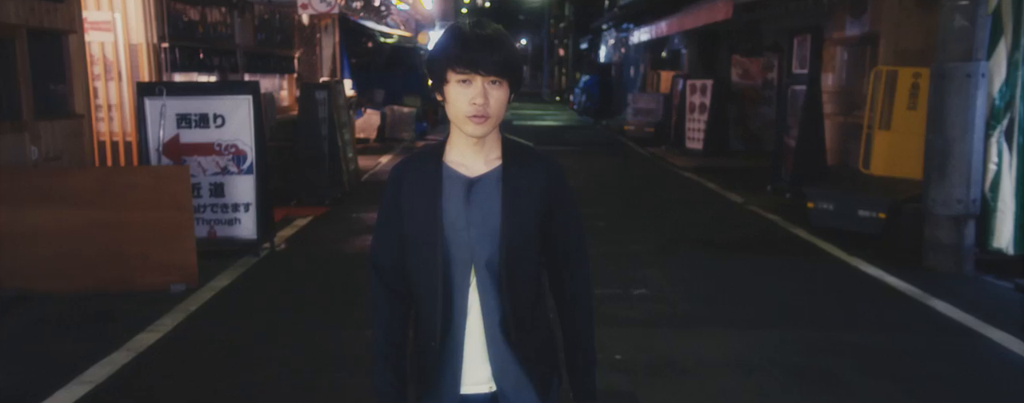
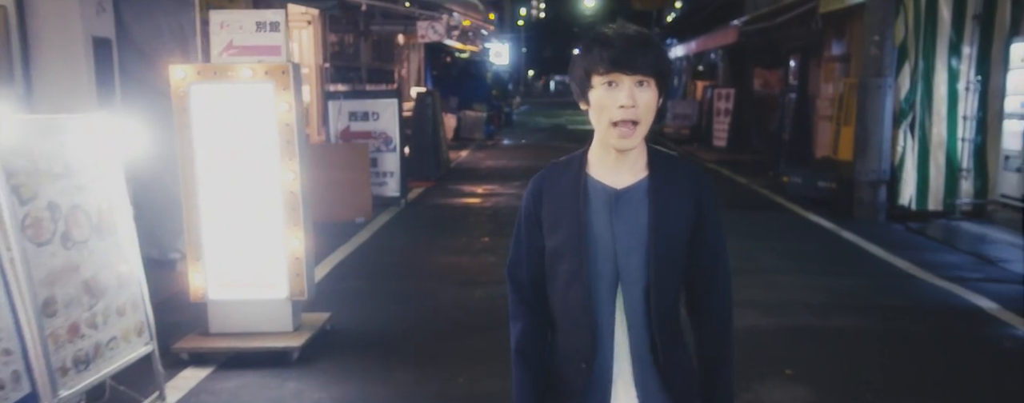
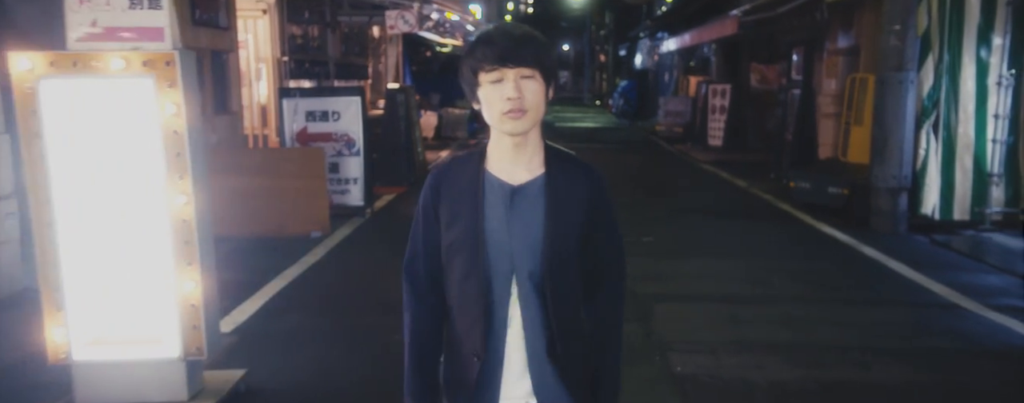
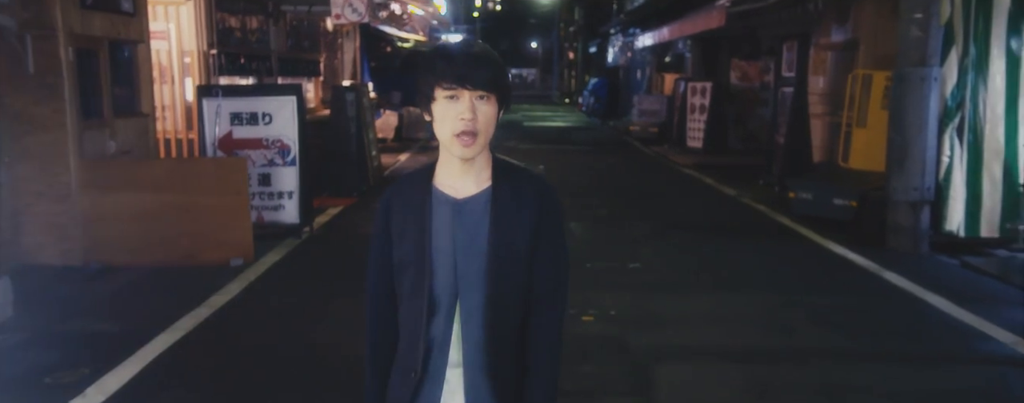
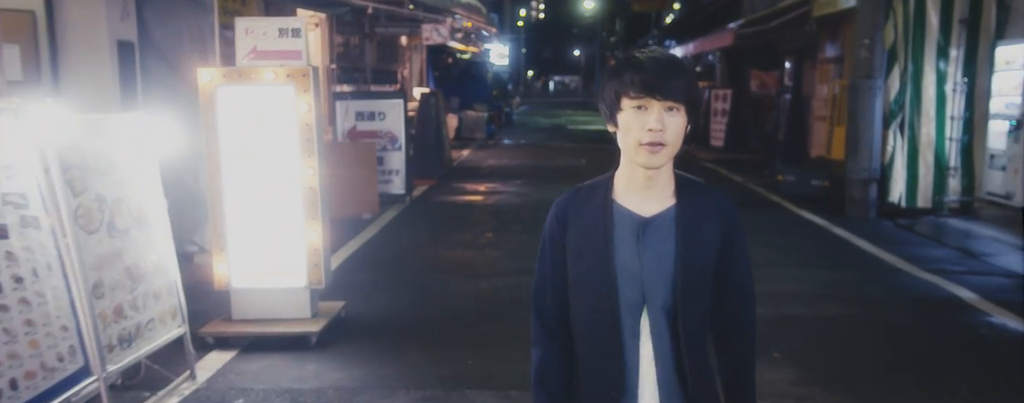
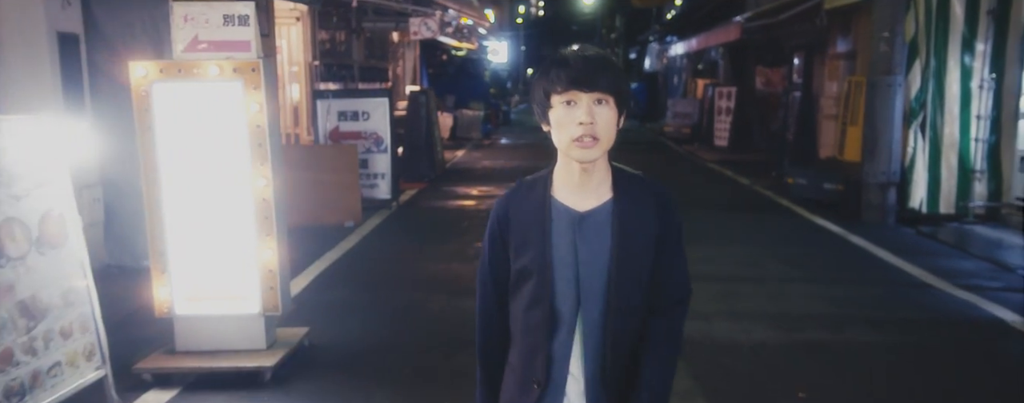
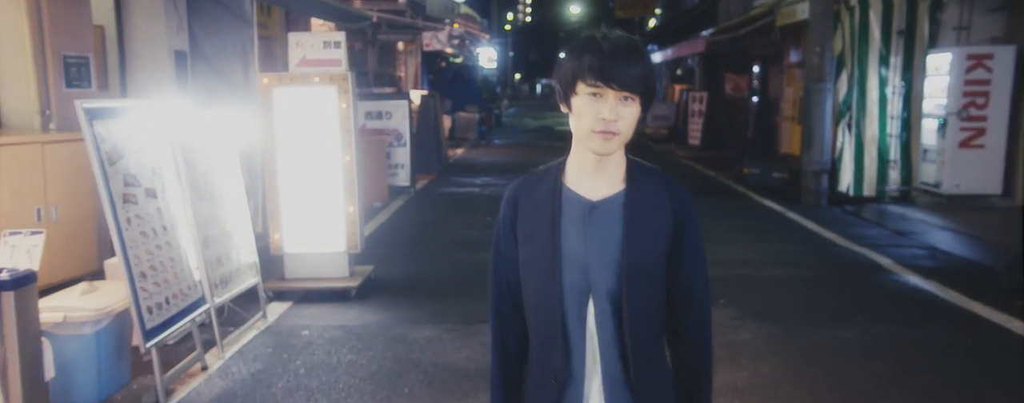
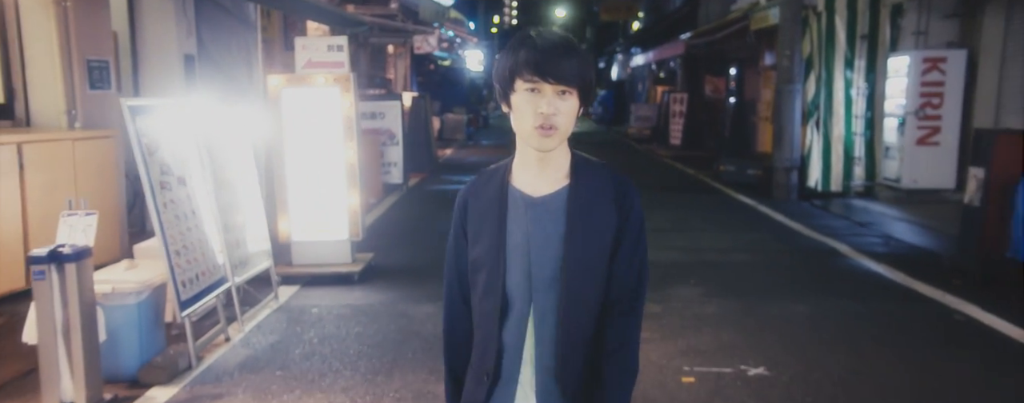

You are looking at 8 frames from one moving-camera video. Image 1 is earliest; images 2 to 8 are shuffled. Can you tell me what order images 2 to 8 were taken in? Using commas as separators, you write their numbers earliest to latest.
4, 3, 6, 2, 5, 7, 8
